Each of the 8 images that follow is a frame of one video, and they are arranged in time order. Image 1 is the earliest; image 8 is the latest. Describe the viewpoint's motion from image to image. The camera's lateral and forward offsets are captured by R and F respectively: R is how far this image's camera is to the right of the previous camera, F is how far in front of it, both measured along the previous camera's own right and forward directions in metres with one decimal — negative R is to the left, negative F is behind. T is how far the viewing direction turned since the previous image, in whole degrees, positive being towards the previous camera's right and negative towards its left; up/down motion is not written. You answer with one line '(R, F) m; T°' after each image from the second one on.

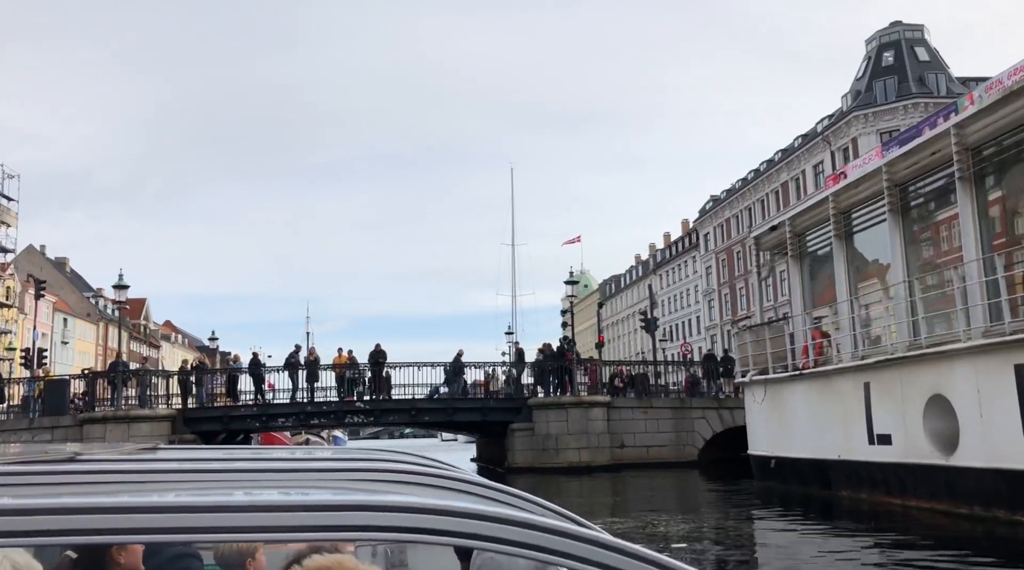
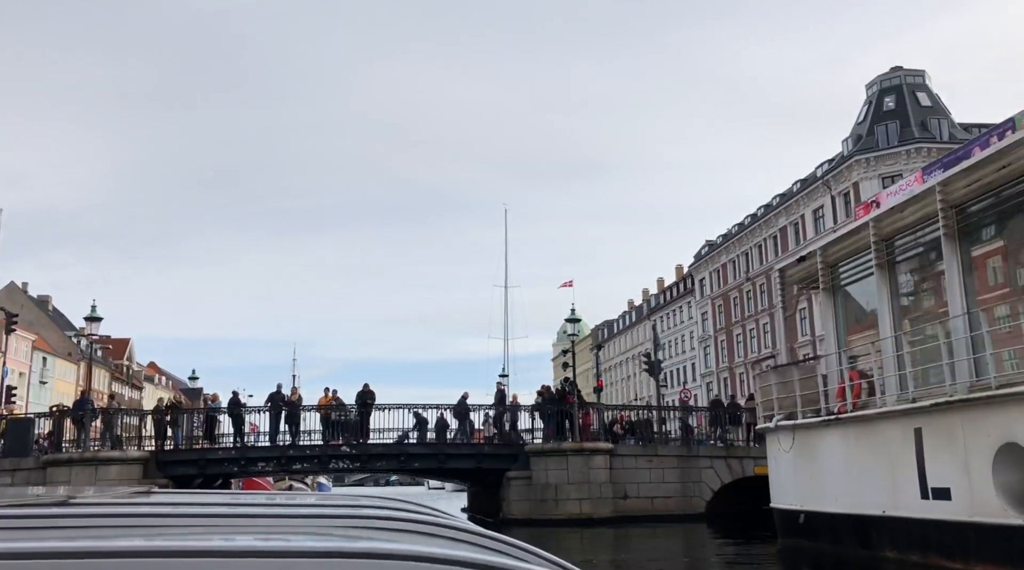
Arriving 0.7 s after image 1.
(-0.2, +1.5) m; +1°
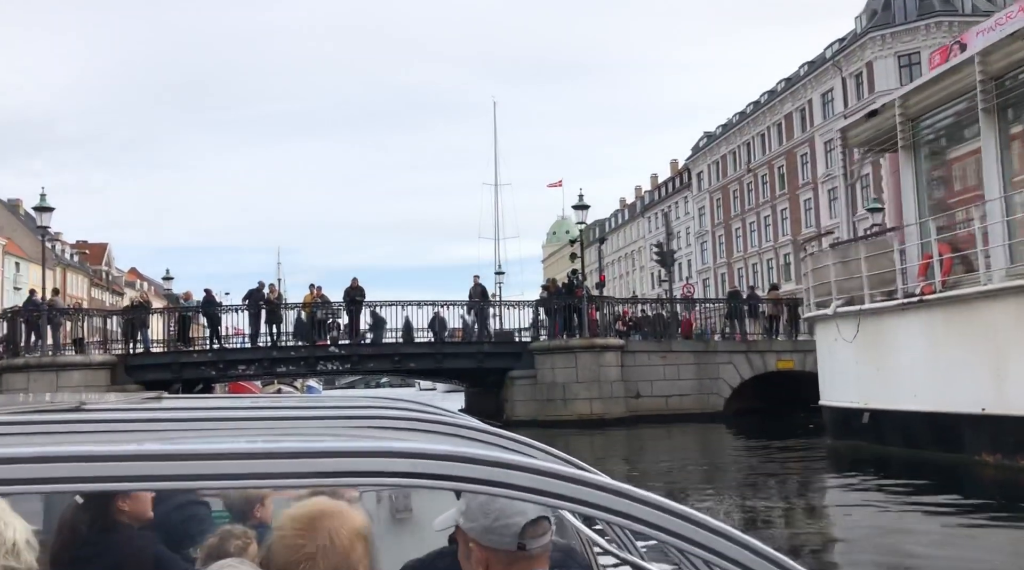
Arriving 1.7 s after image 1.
(-0.4, +2.5) m; +1°
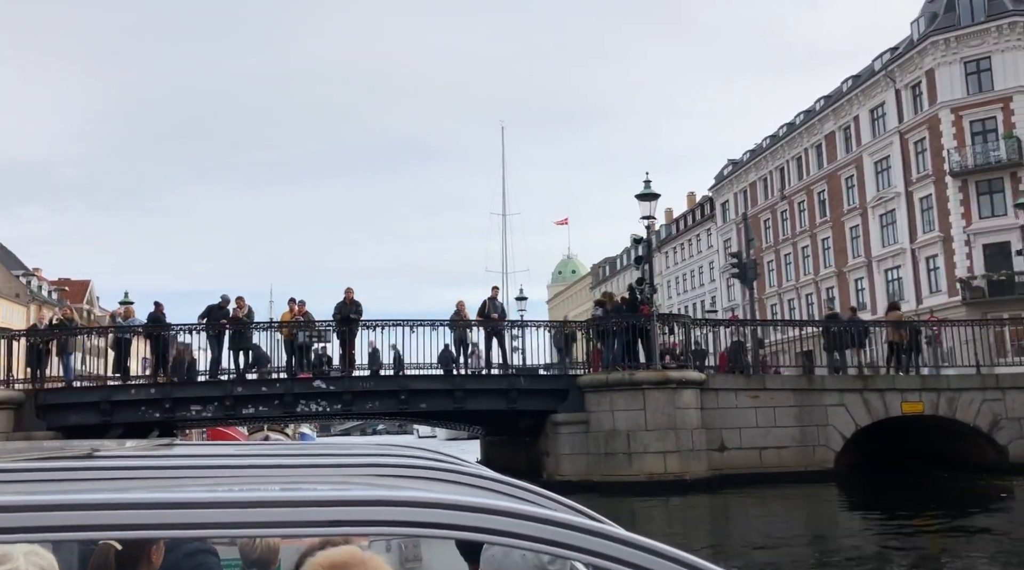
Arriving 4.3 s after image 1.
(-0.8, +6.0) m; 0°
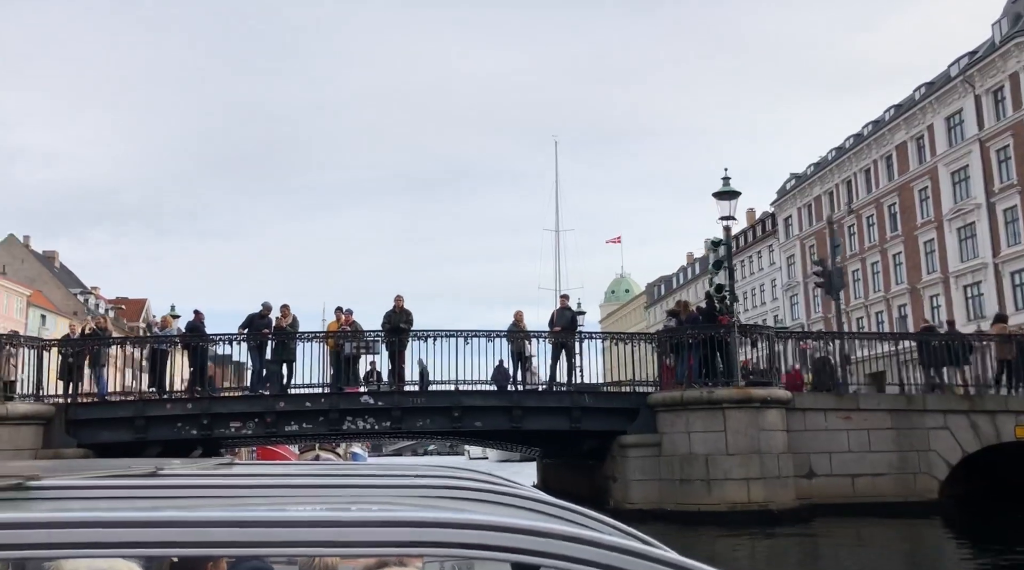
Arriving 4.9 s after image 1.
(-0.2, +1.6) m; -3°
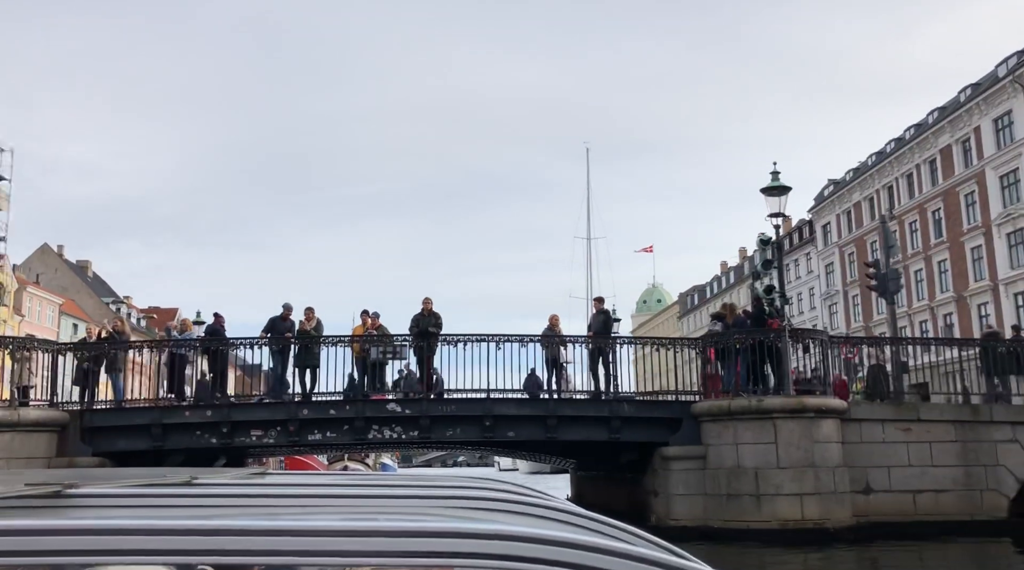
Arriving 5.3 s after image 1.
(-0.1, +0.9) m; -2°
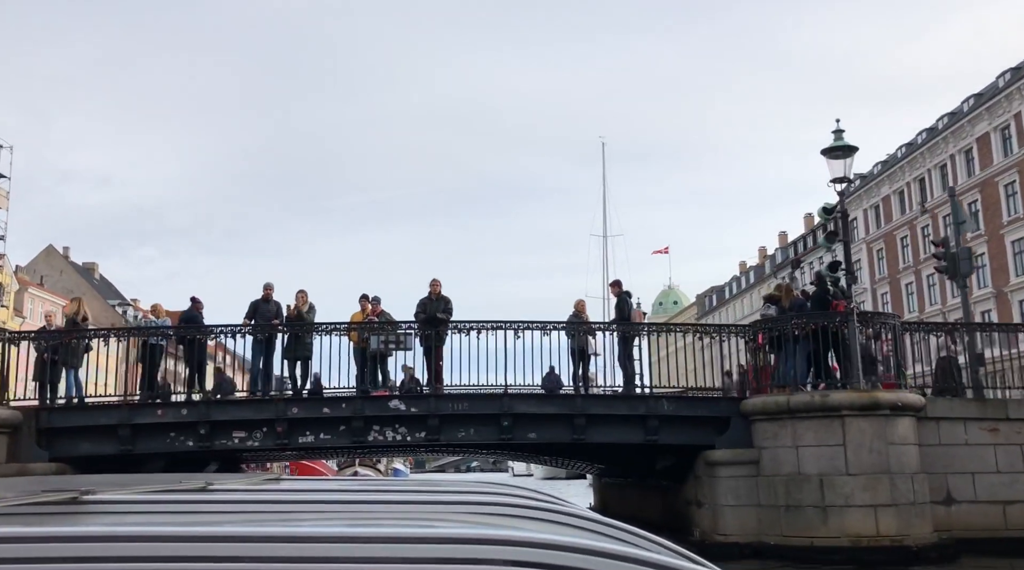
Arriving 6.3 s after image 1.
(-0.1, +2.2) m; -1°
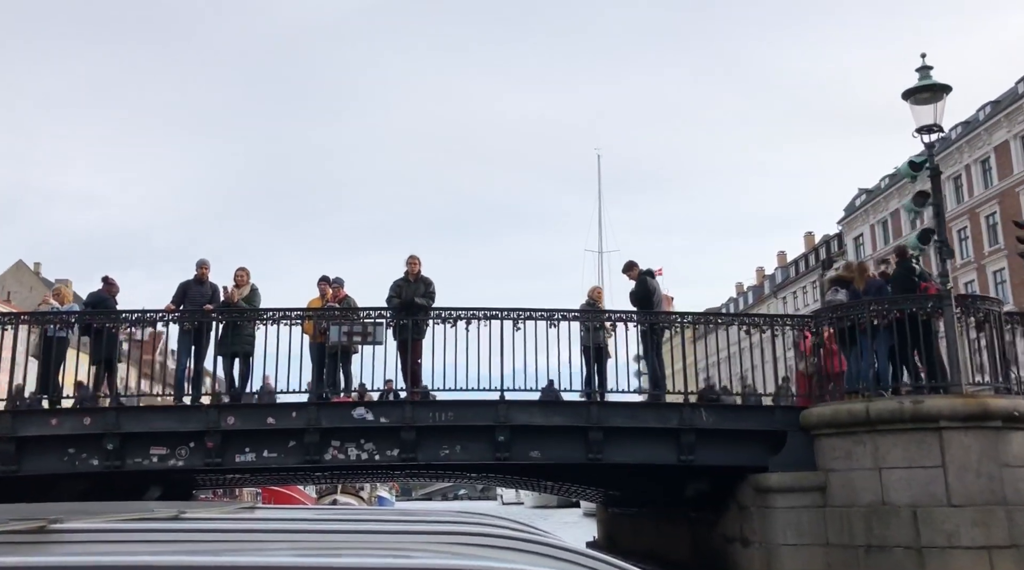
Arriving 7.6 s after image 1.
(-0.1, +3.0) m; +1°
